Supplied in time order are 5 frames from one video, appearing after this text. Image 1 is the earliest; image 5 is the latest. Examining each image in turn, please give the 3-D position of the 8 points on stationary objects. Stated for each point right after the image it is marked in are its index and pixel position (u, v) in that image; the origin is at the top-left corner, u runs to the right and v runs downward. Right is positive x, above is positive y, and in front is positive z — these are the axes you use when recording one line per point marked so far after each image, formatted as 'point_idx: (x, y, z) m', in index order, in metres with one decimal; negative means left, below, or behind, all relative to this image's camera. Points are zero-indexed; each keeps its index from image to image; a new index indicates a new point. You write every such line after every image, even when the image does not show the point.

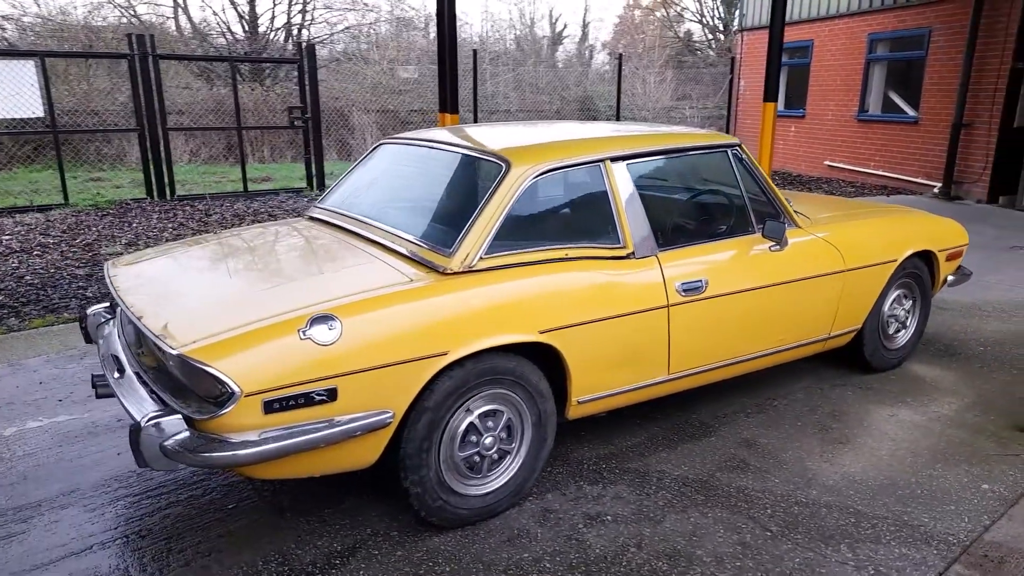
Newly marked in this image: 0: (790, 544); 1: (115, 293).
0: (+1.1, -1.0, +2.8) m
1: (-1.7, 0.0, +3.1) m
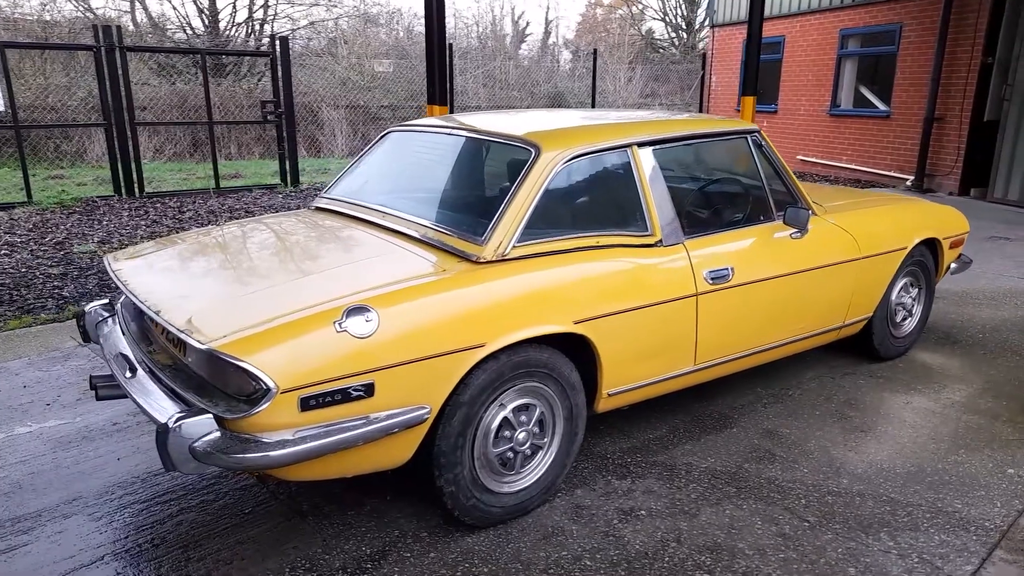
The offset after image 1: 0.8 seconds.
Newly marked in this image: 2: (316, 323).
0: (+1.2, -0.9, +2.8) m
1: (-1.6, 0.0, +2.9) m
2: (-0.6, -0.1, +2.3) m
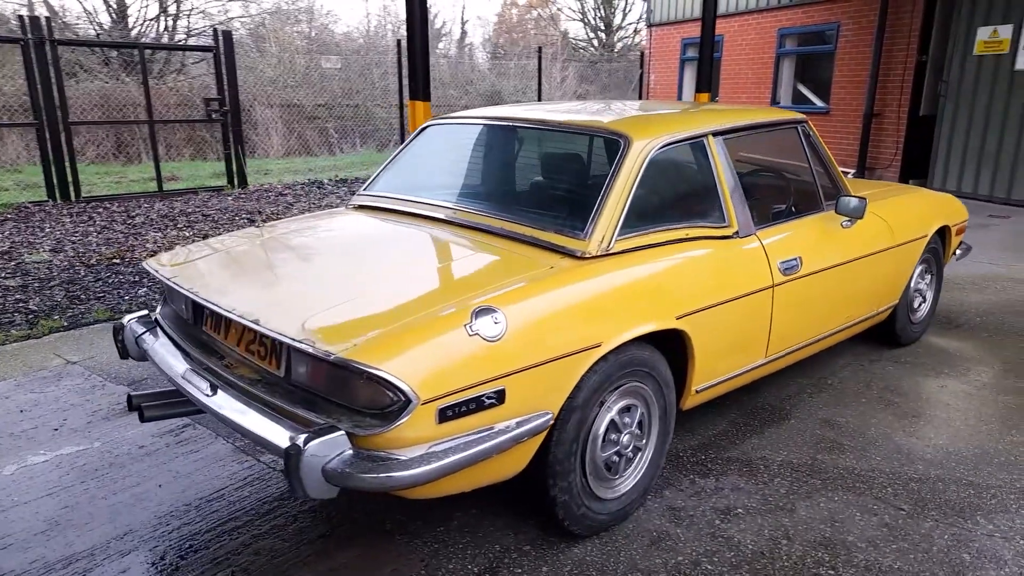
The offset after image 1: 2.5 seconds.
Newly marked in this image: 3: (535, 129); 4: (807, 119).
0: (+1.6, -0.9, +2.8) m
1: (-1.2, 0.0, +2.7) m
2: (-0.2, -0.1, +2.1) m
3: (+0.1, +0.7, +3.3) m
4: (+1.6, +0.9, +3.8) m
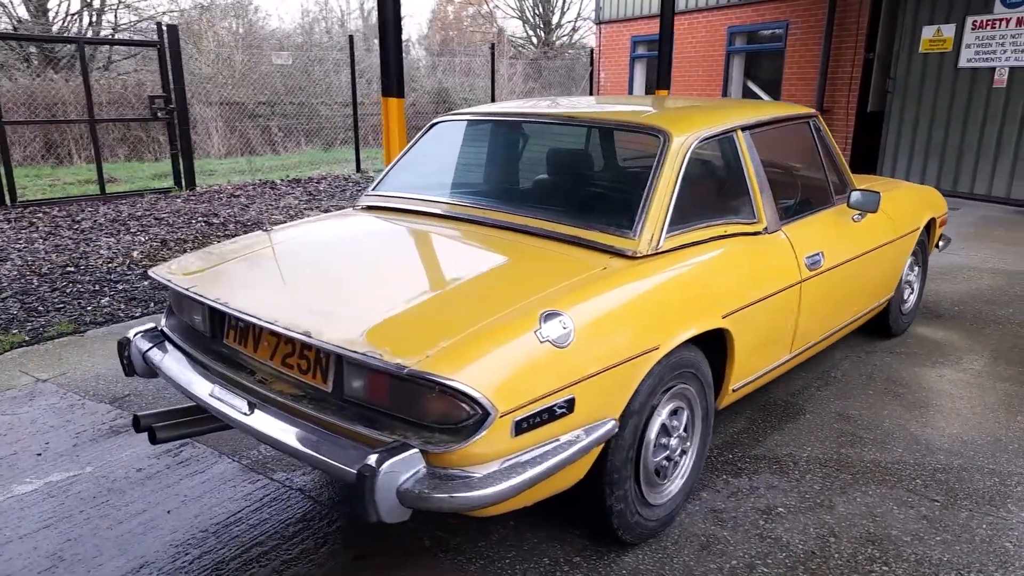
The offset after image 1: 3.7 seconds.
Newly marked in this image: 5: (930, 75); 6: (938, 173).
0: (+1.8, -0.9, +2.8) m
1: (-1.0, 0.0, +2.5) m
2: (0.0, -0.1, +2.0) m
3: (+0.2, +0.7, +3.2) m
4: (+1.6, +0.9, +3.8) m
5: (+5.8, +3.0, +10.1) m
6: (+6.0, +1.6, +10.3) m
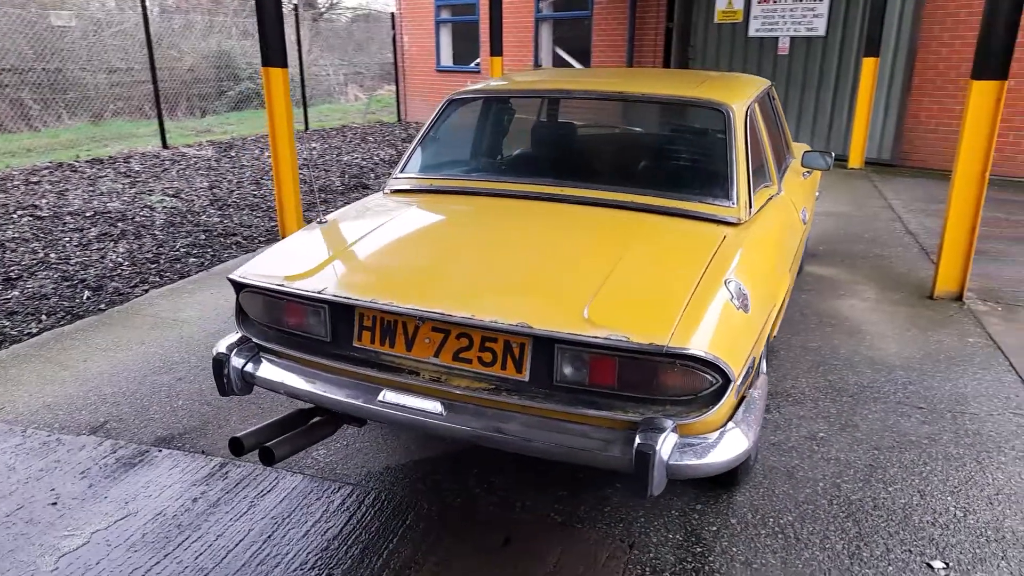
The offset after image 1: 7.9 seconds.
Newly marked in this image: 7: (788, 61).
0: (+2.1, -0.6, +3.5) m
1: (-0.6, 0.0, +2.3) m
2: (+0.6, 0.0, +2.1) m
3: (+0.4, +0.9, +3.3) m
4: (+1.5, +1.2, +4.2) m
5: (+3.5, +3.8, +11.3) m
6: (+3.8, +2.5, +11.7) m
7: (+4.2, +3.4, +10.9) m
